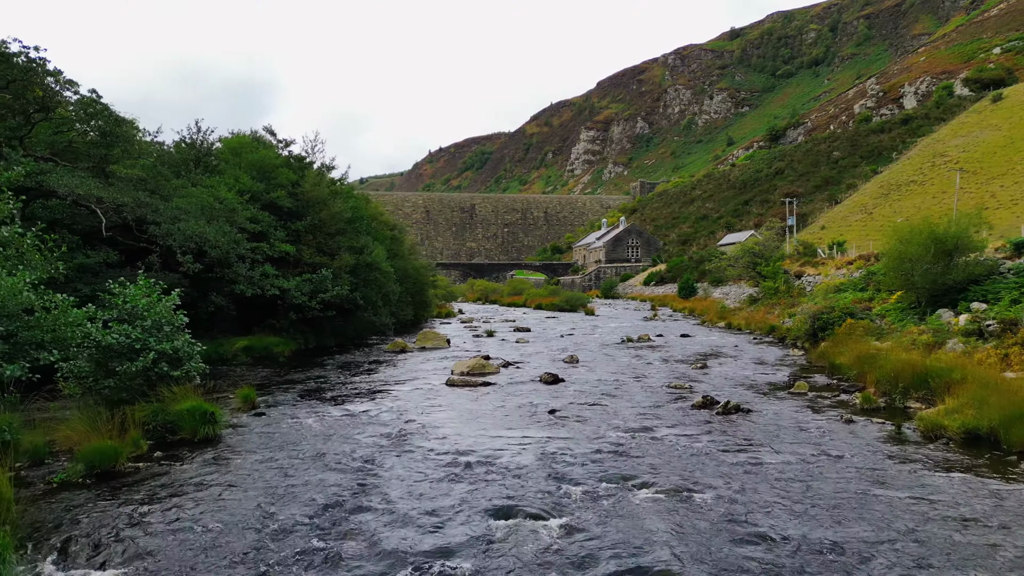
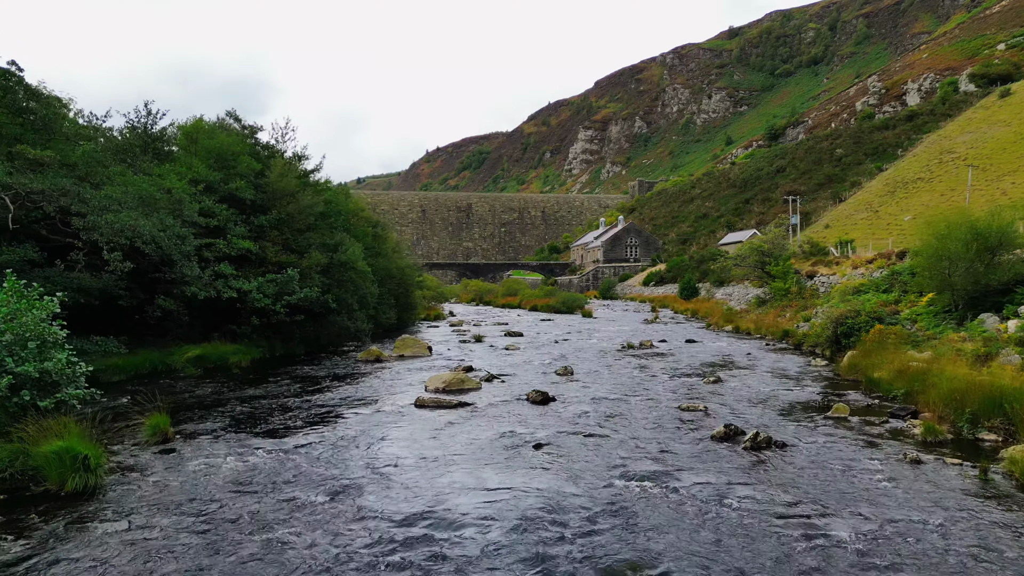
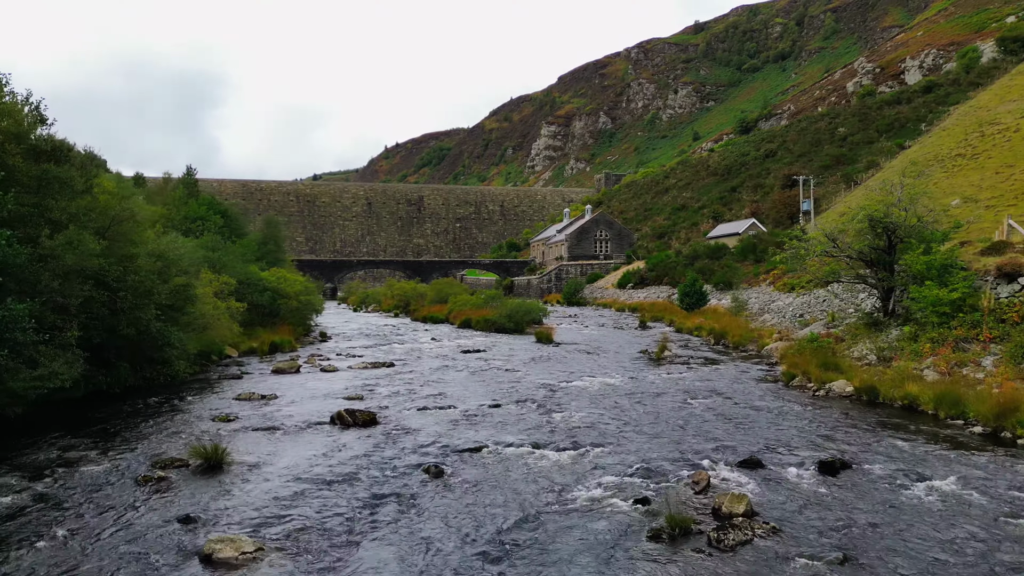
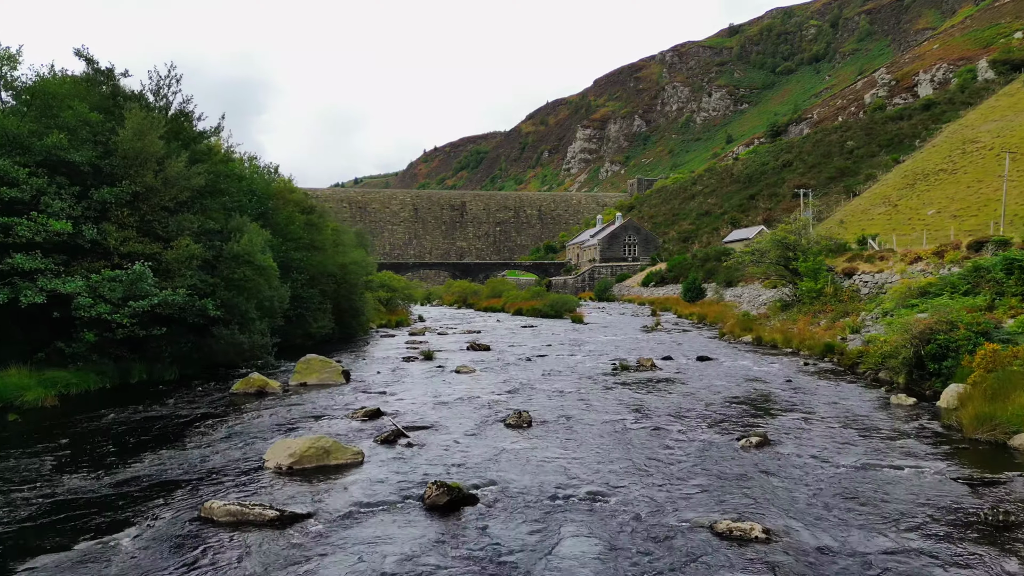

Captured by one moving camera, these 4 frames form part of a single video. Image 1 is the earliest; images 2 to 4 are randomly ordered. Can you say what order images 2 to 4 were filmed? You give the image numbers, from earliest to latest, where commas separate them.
2, 4, 3
